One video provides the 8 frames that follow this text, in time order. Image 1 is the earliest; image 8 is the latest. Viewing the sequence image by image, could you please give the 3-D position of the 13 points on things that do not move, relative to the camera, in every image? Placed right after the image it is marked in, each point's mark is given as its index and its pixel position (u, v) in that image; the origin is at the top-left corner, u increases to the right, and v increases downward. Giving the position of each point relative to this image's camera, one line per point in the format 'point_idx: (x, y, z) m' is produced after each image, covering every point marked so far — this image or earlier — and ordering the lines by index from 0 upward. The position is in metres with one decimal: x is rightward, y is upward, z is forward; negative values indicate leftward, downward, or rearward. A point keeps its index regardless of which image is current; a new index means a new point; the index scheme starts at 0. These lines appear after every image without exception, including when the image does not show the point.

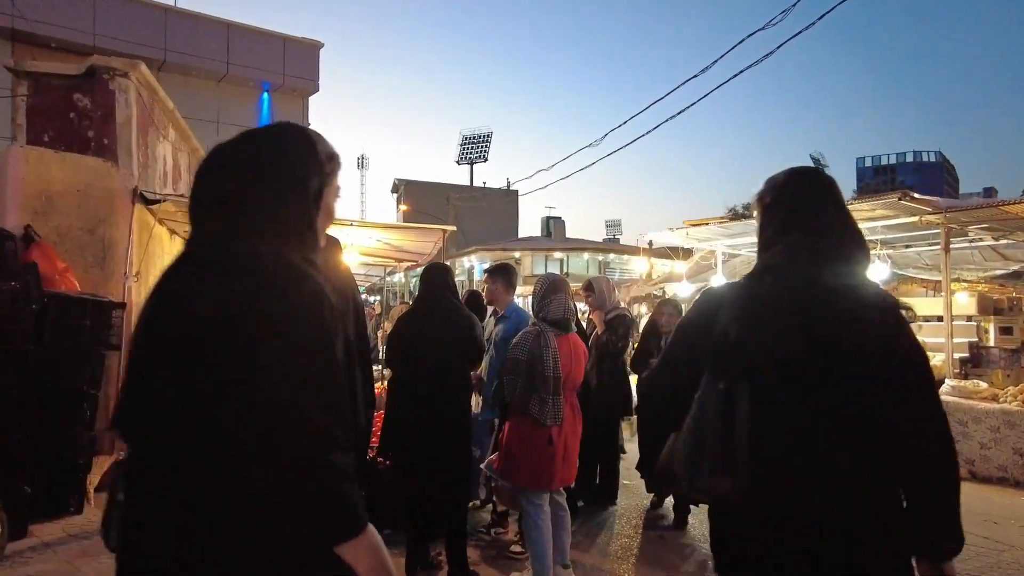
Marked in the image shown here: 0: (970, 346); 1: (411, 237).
0: (+6.3, -0.8, +8.9) m
1: (-1.0, +0.5, +6.5) m
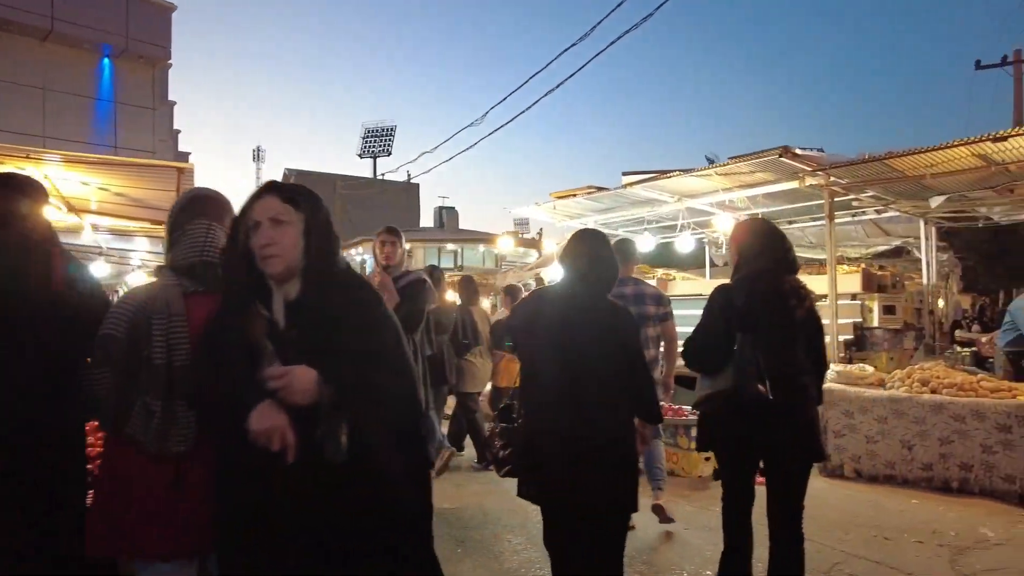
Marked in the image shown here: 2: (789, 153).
0: (+4.2, -0.5, +8.1) m
1: (-2.7, +0.8, +4.7) m
2: (+2.8, +1.4, +6.8) m
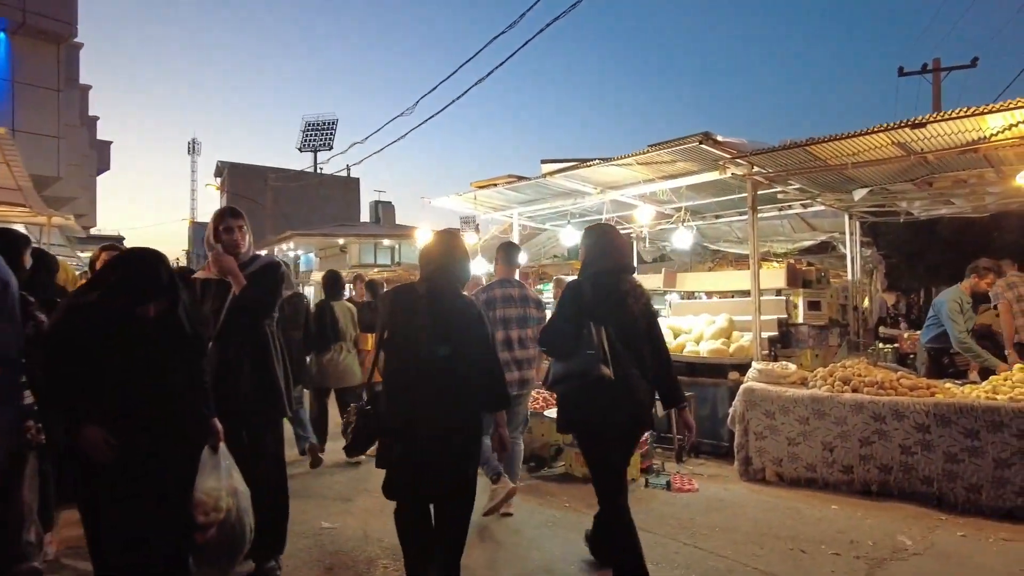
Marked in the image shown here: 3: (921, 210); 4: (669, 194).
0: (+3.2, -0.4, +7.9) m
1: (-3.4, +0.8, +3.9) m
2: (+1.9, +1.5, +6.4) m
3: (+5.0, +1.0, +8.0) m
4: (+2.0, +1.2, +8.4) m
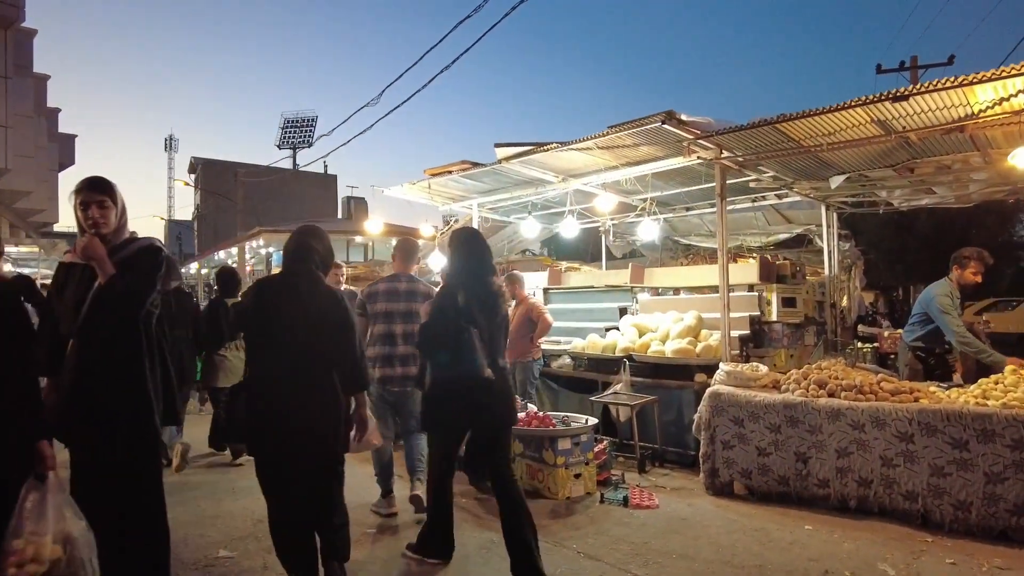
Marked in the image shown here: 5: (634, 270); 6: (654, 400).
0: (+2.7, -0.4, +7.3) m
1: (-3.8, +0.9, +3.2) m
2: (+1.4, +1.5, +5.8) m
3: (+4.5, +1.0, +7.5) m
4: (+1.5, +1.3, +7.8) m
5: (+1.6, +0.2, +8.6) m
6: (+1.4, -1.1, +6.3) m
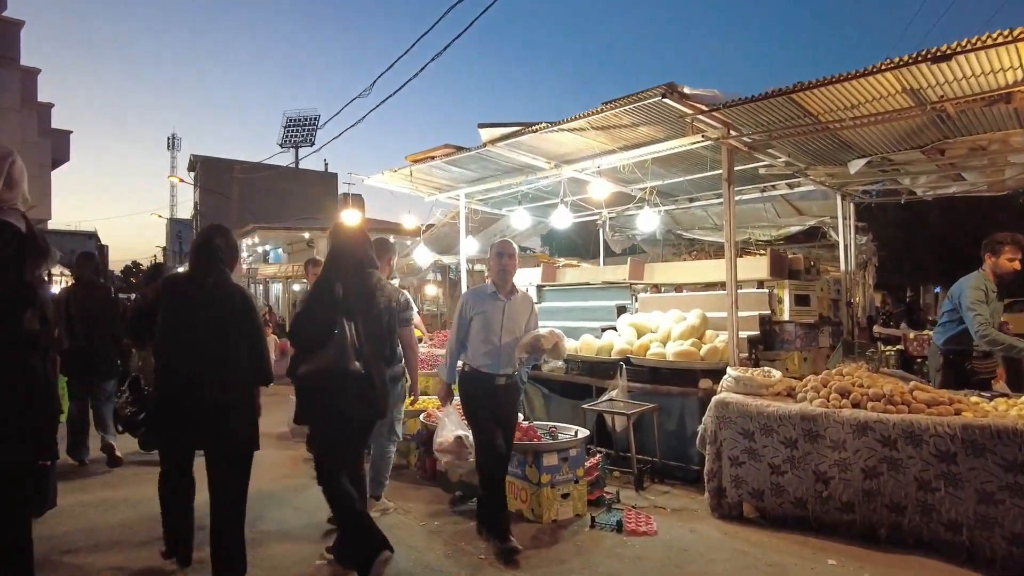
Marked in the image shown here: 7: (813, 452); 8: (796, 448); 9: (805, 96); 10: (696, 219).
0: (+2.5, -0.3, +6.7) m
1: (-4.0, +0.9, +2.6) m
2: (+1.3, +1.5, +5.2) m
3: (+4.3, +1.1, +6.8) m
4: (+1.3, +1.3, +7.1) m
5: (+1.5, +0.3, +8.0) m
6: (+1.2, -1.0, +5.6) m
7: (+2.0, -1.1, +4.4) m
8: (+1.9, -1.1, +4.5) m
9: (+2.1, +1.4, +4.7) m
10: (+2.5, +1.0, +9.0) m
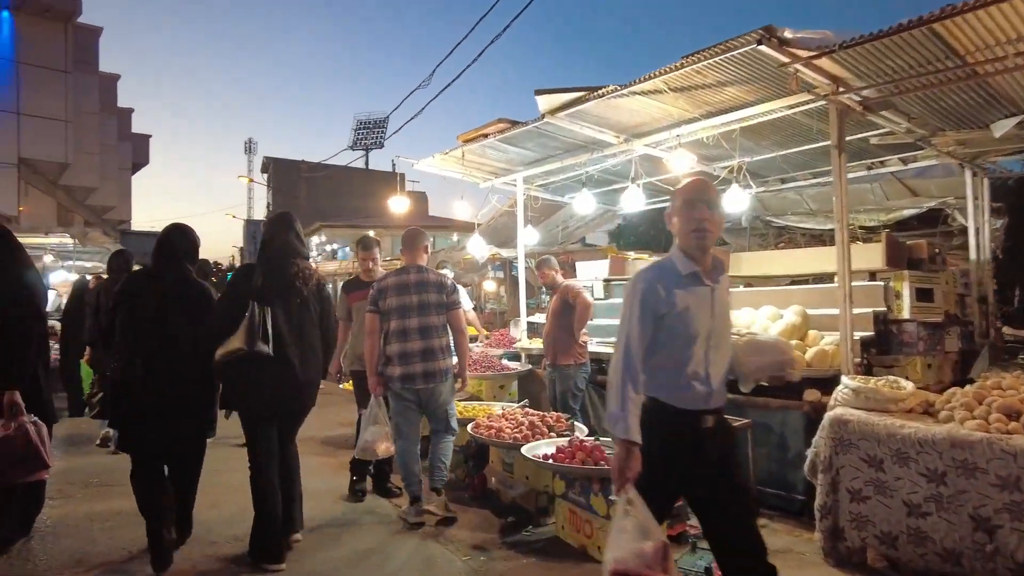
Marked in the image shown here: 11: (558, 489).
0: (+3.1, -0.3, +5.6) m
1: (-3.8, +1.0, +2.1) m
2: (+1.7, +1.6, +4.2) m
3: (+4.9, +1.1, +5.5) m
4: (+1.9, +1.4, +6.1) m
5: (+2.2, +0.3, +7.0) m
6: (+1.7, -1.0, +4.6) m
7: (+2.3, -1.0, +3.3) m
8: (+2.3, -1.0, +3.4) m
9: (+2.4, +1.4, +3.6) m
10: (+3.3, +1.0, +7.9) m
11: (+0.3, -1.4, +4.4) m
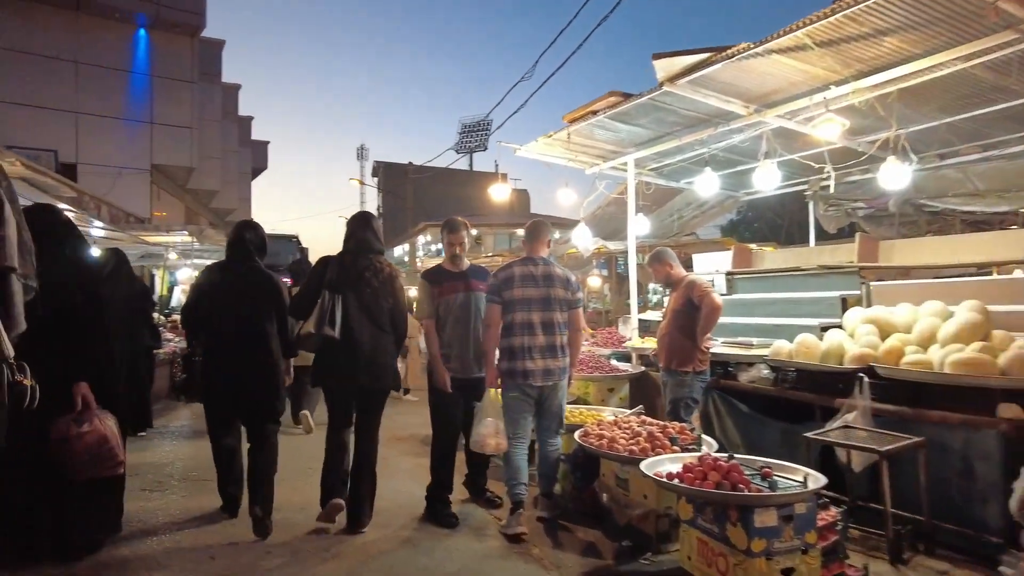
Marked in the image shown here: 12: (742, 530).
0: (+3.9, -0.2, +4.5) m
1: (-3.5, +1.1, +2.1) m
2: (+2.3, +1.7, +3.3) m
3: (+5.7, +1.2, +4.2) m
4: (+2.8, +1.4, +5.2) m
5: (+3.2, +0.4, +6.0) m
6: (+2.3, -0.9, +3.8) m
7: (+2.8, -1.0, +2.4) m
8: (+2.8, -1.0, +2.5) m
9: (+3.0, +1.5, +2.6) m
10: (+4.5, +1.1, +6.7) m
11: (+1.0, -1.3, +3.8) m
12: (+1.2, -1.2, +3.2) m
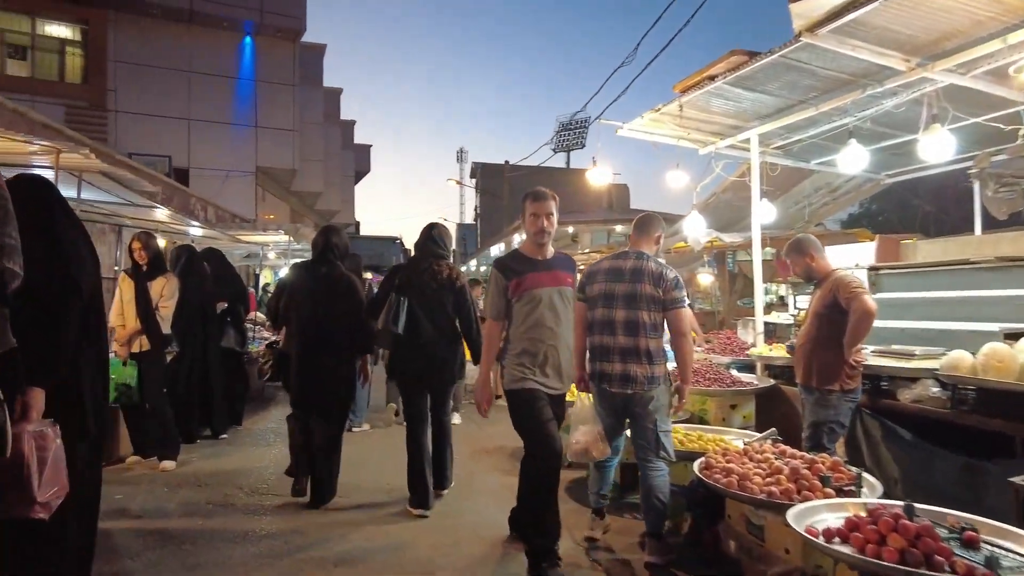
0: (+4.4, -0.2, +3.1) m
1: (-3.2, +1.1, +1.9) m
2: (+2.7, +1.7, +2.2) m
3: (+6.1, +1.2, +2.5) m
4: (+3.5, +1.5, +4.0) m
5: (+4.0, +0.4, +4.7) m
6: (+2.8, -0.9, +2.6) m
7: (+3.1, -0.9, +1.2) m
8: (+3.0, -0.9, +1.3) m
9: (+3.2, +1.5, +1.4) m
10: (+5.4, +1.1, +5.2) m
11: (+1.4, -1.3, +2.8) m
12: (+1.5, -1.2, +2.3) m
